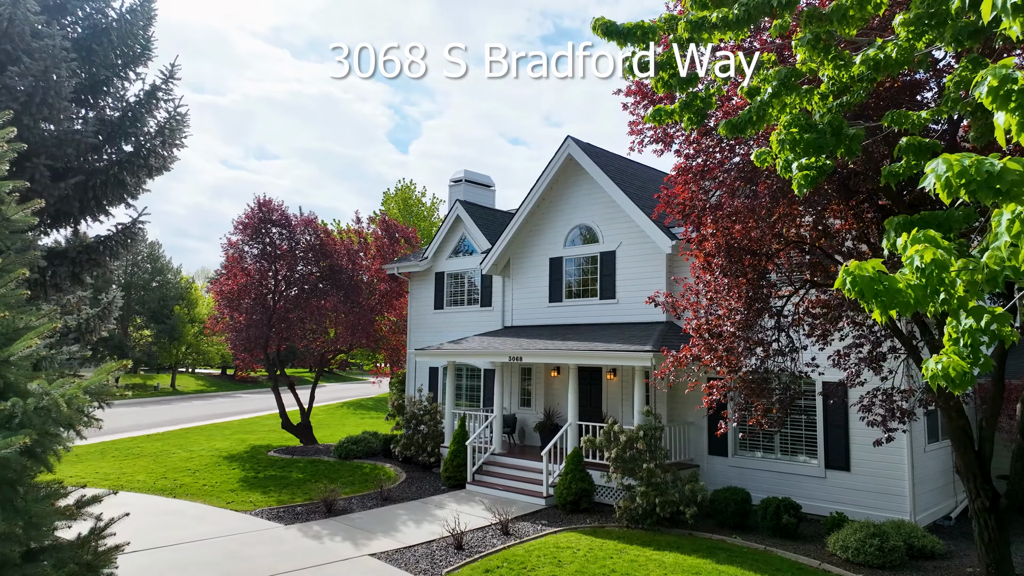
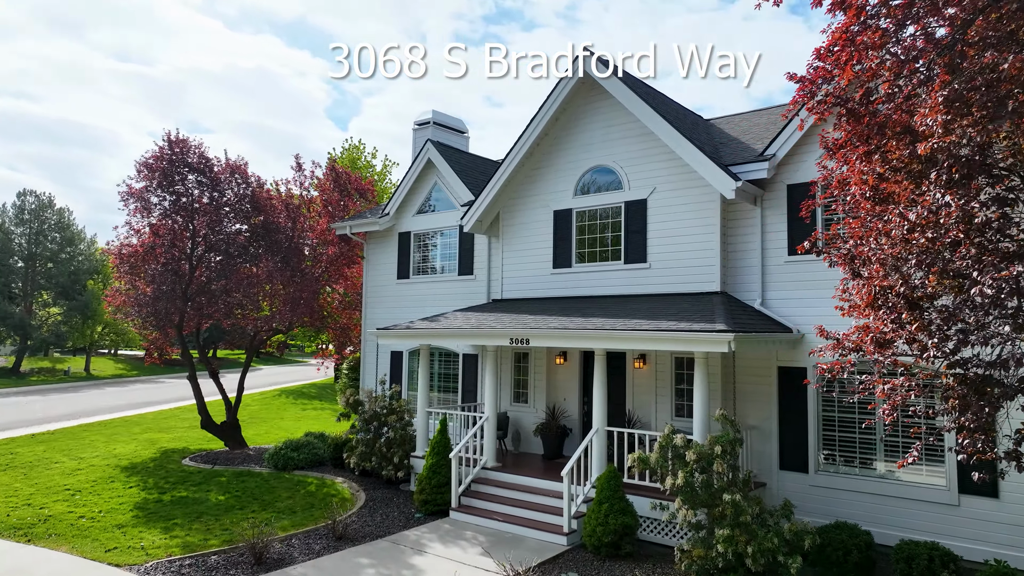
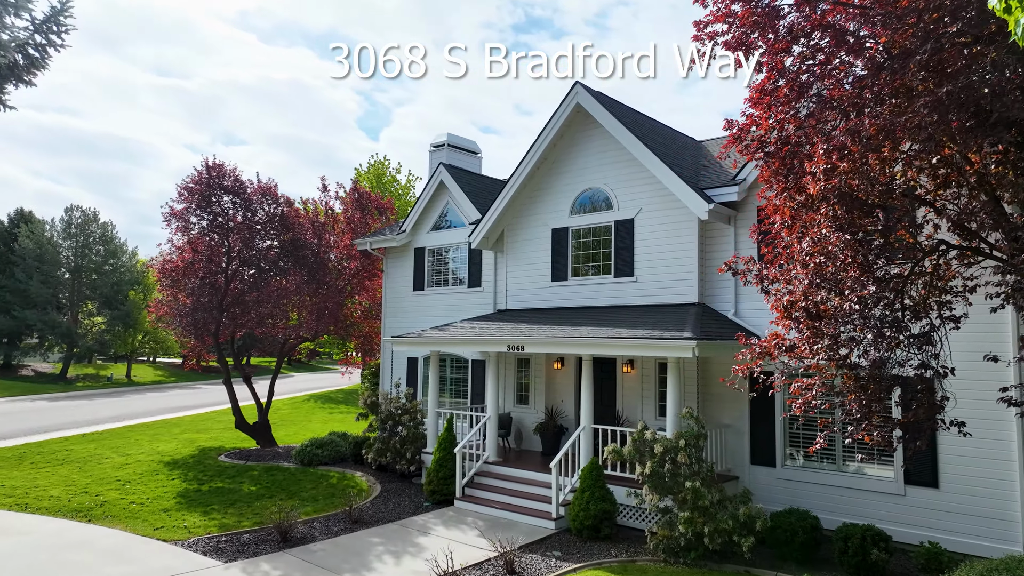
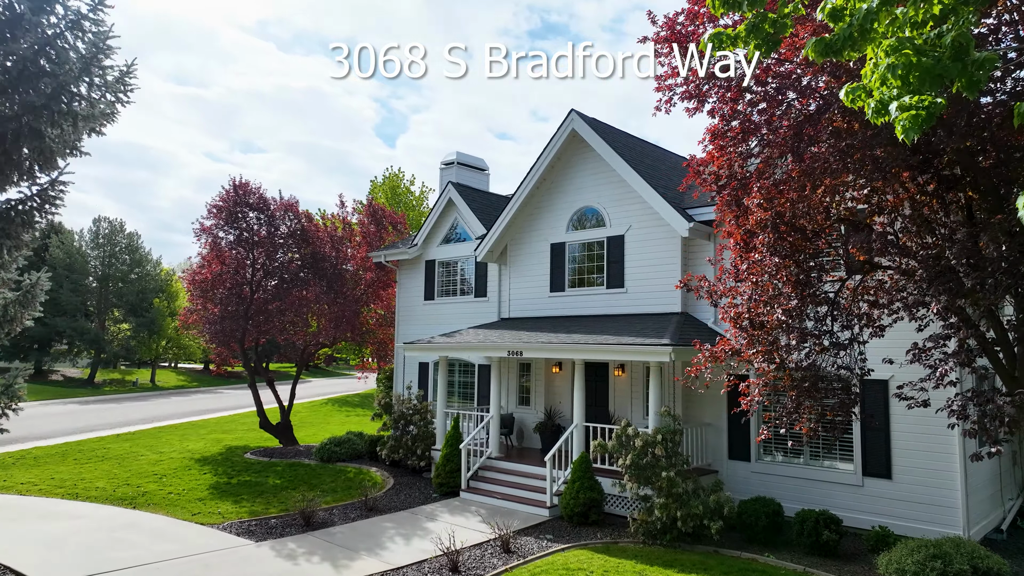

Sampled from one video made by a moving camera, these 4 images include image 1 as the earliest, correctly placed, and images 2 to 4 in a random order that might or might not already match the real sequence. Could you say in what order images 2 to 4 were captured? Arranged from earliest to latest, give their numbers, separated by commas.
4, 3, 2
